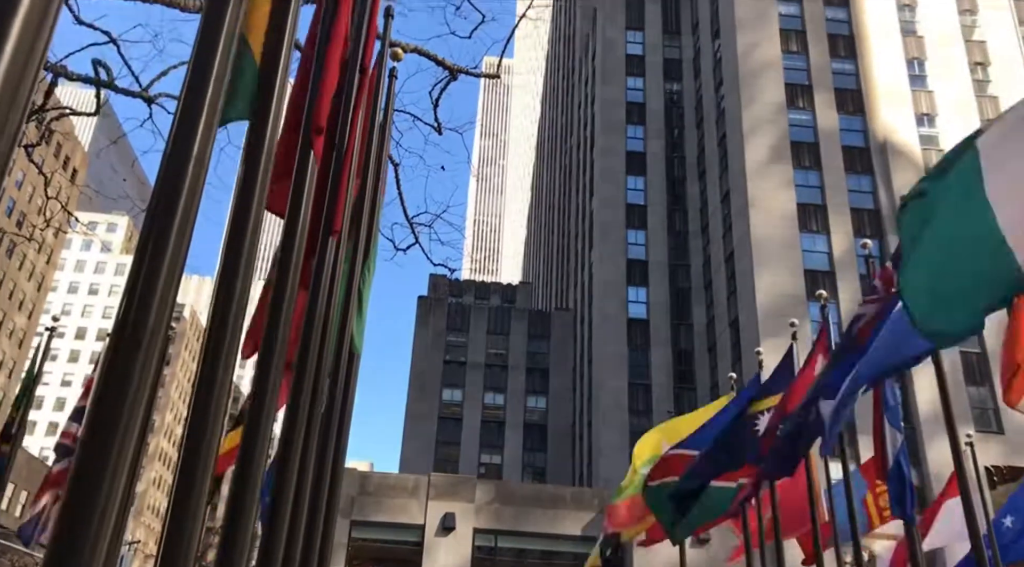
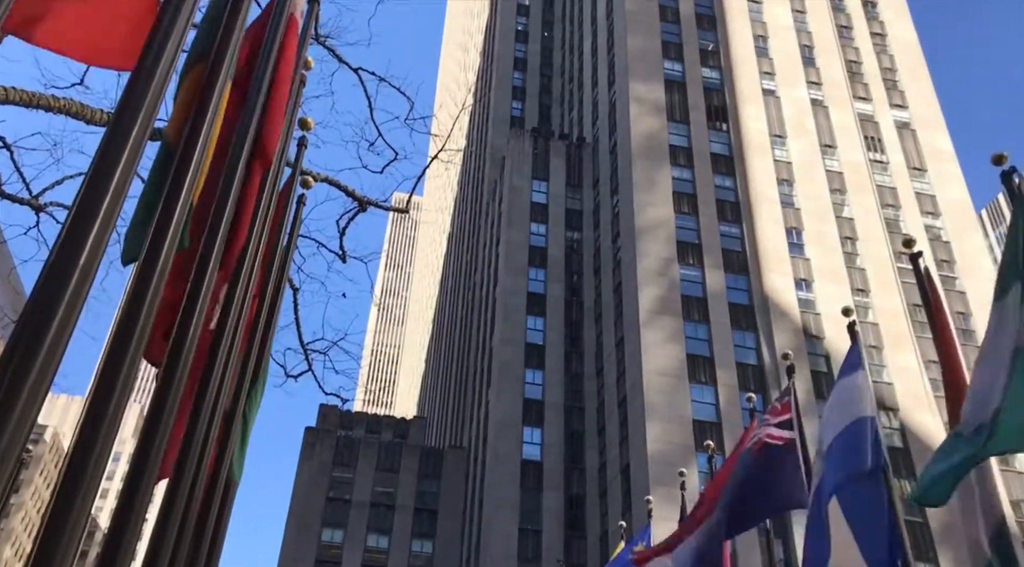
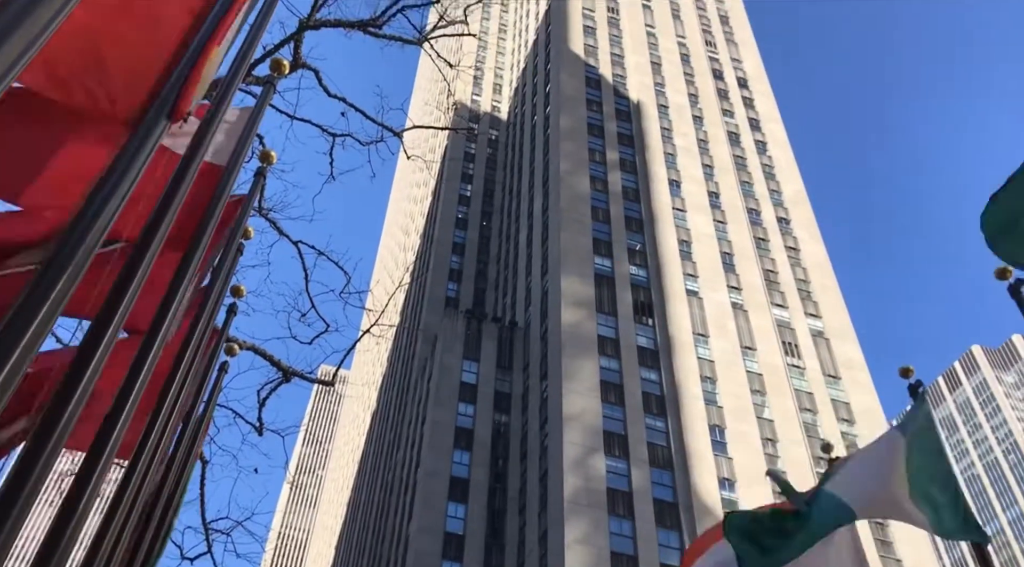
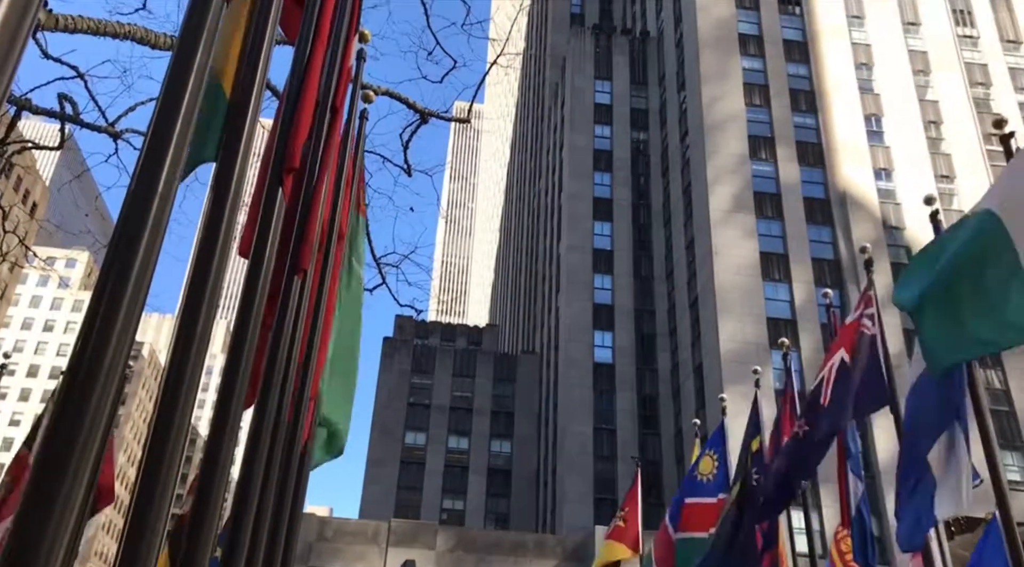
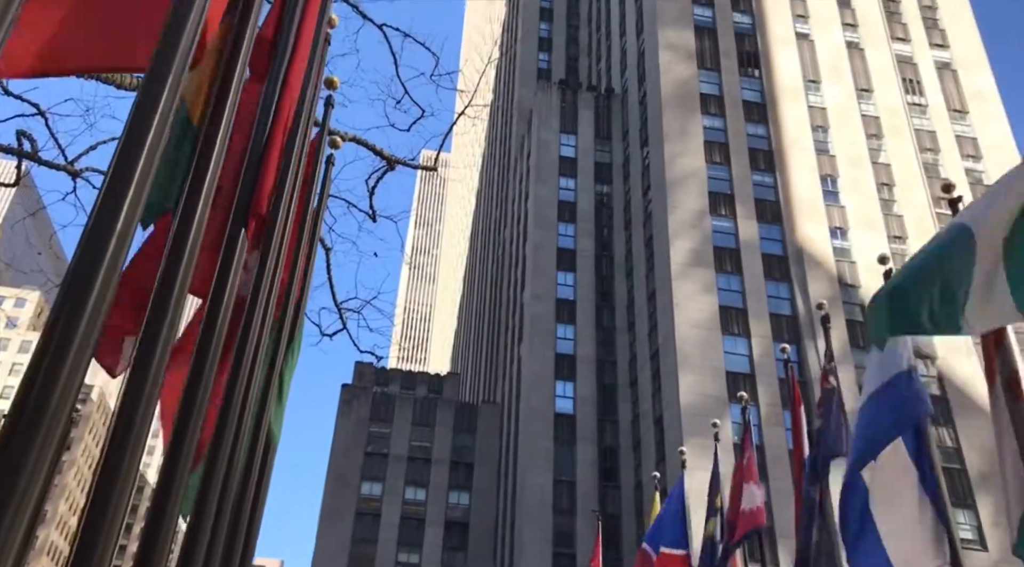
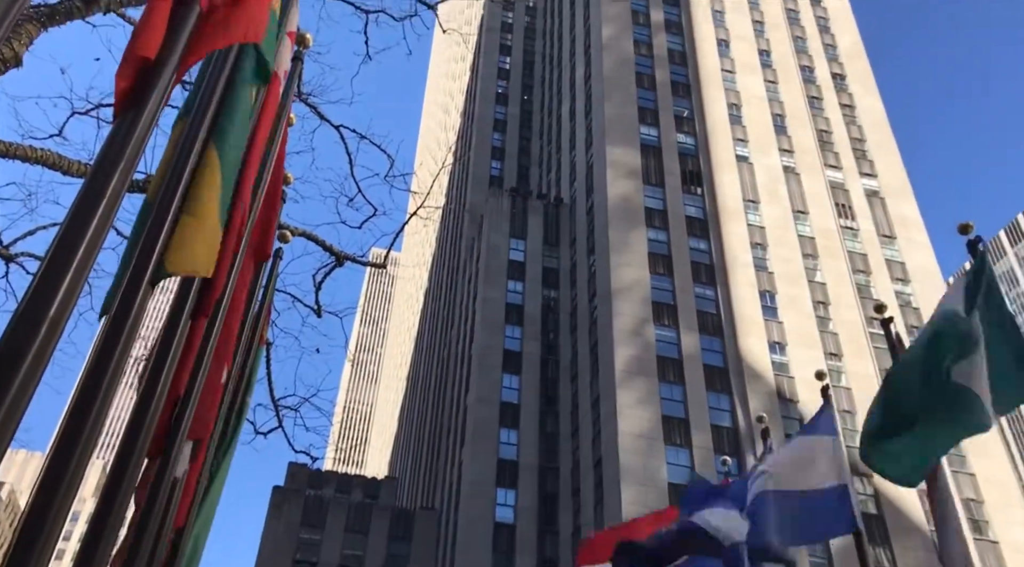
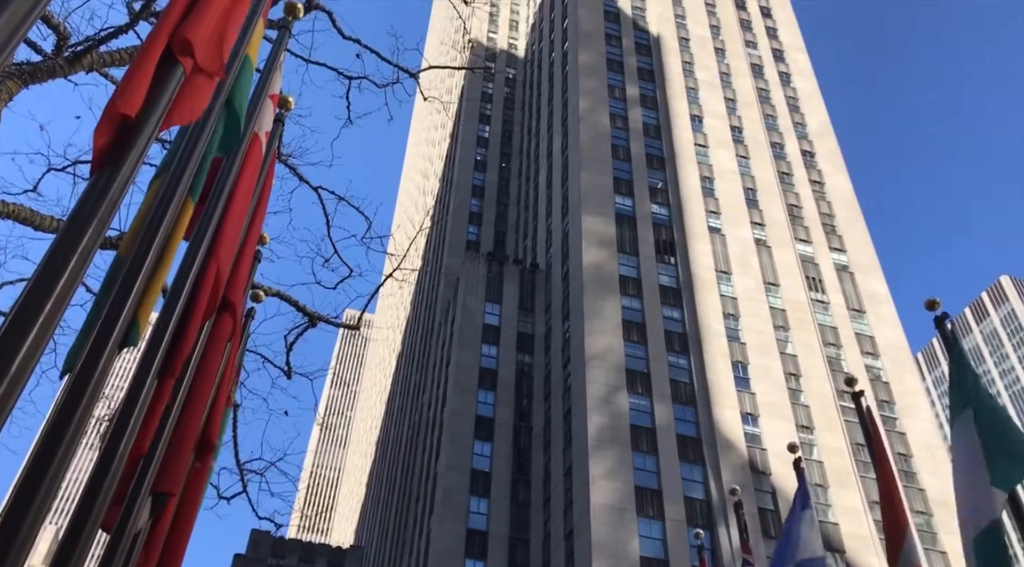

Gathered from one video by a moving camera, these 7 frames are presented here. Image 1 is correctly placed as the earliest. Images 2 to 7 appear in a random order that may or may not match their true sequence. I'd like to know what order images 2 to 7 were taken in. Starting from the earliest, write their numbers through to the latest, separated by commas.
4, 5, 2, 6, 7, 3
